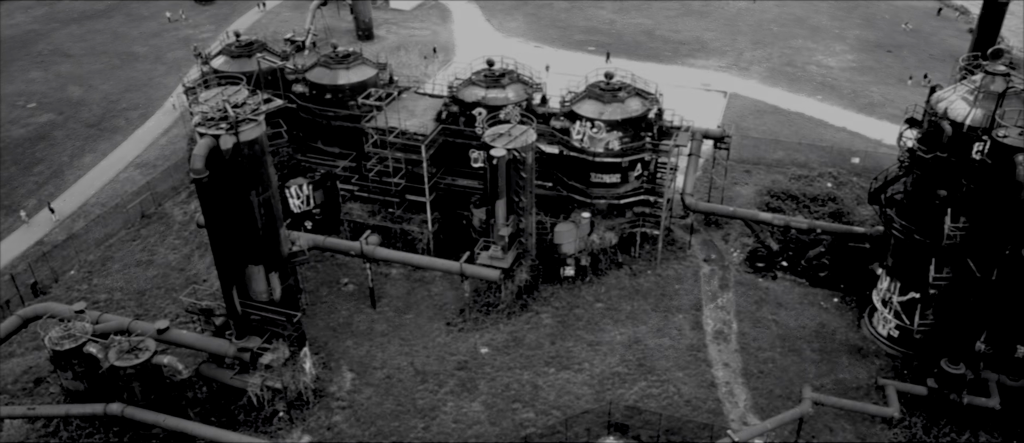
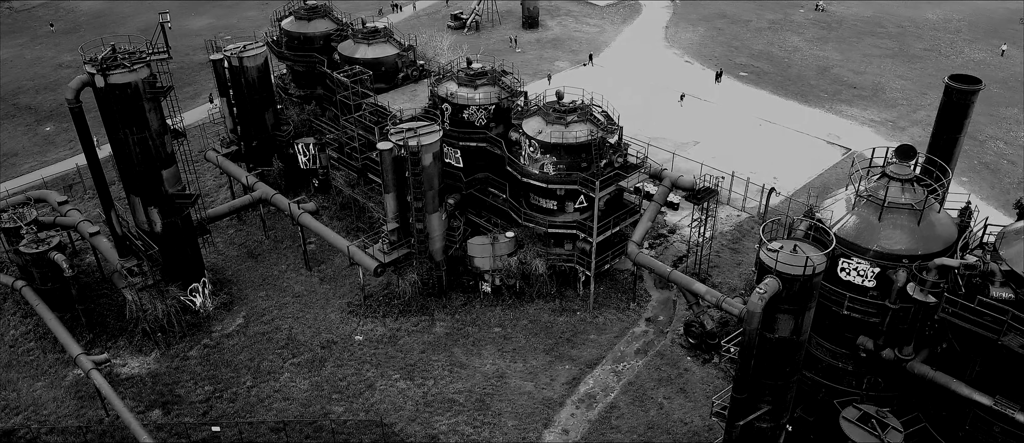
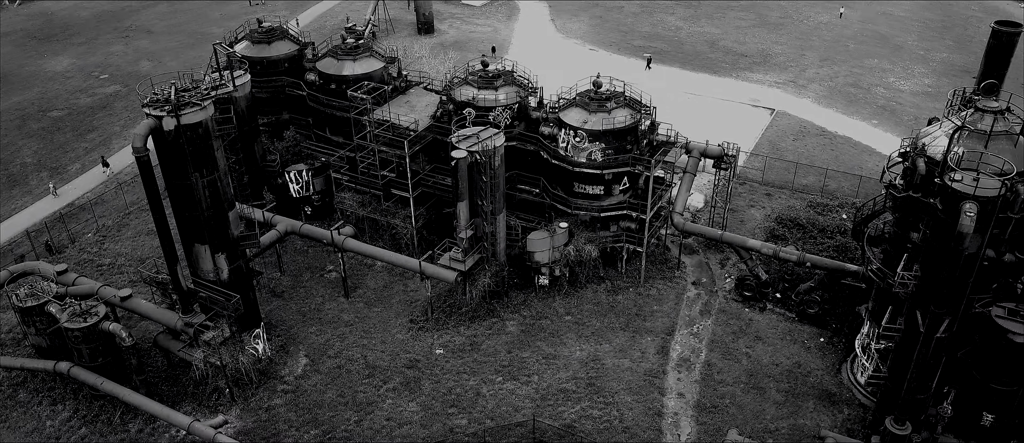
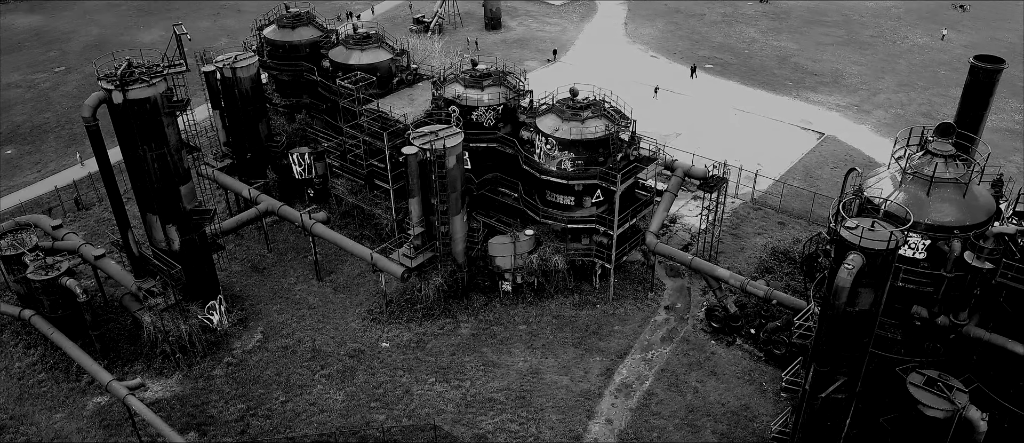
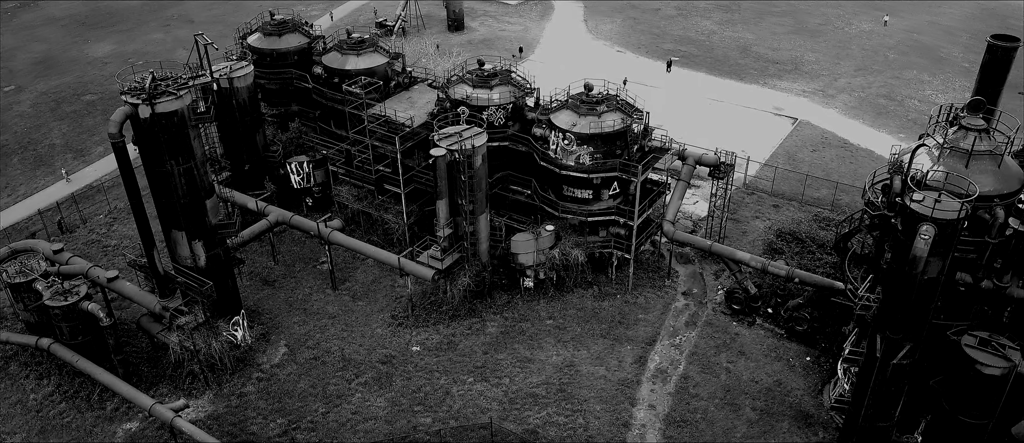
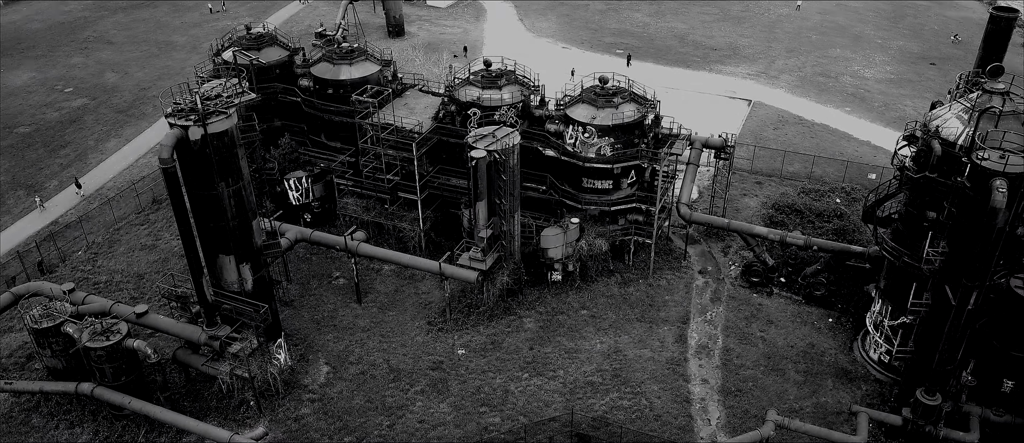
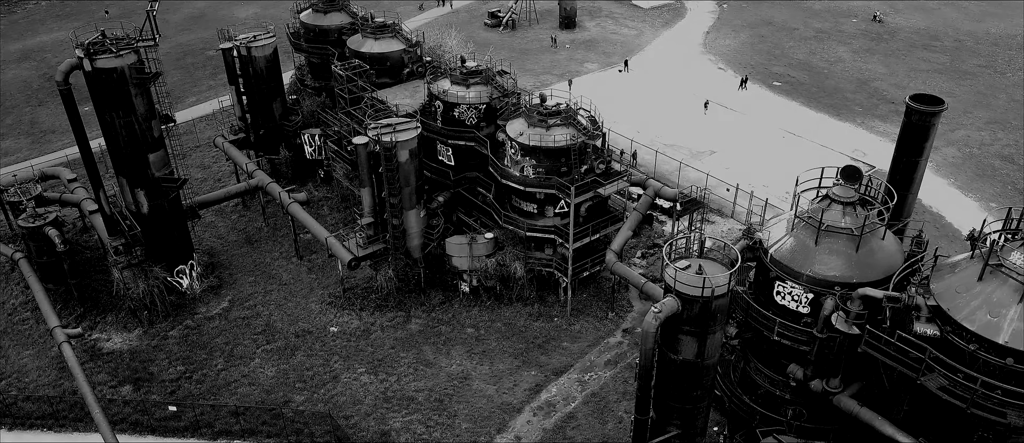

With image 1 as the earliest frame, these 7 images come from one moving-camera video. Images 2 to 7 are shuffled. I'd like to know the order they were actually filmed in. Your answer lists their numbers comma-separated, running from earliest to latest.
6, 3, 5, 4, 2, 7
